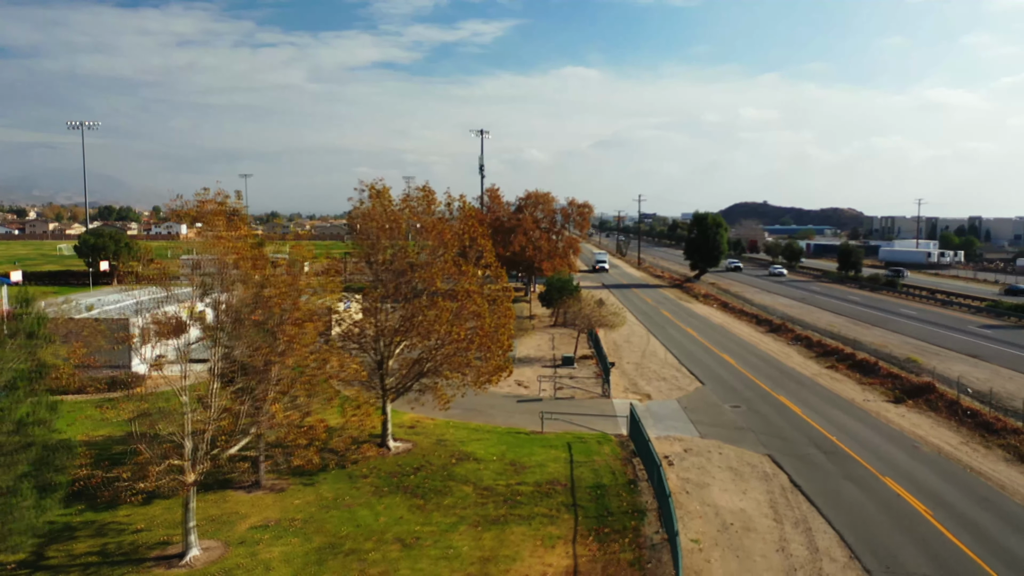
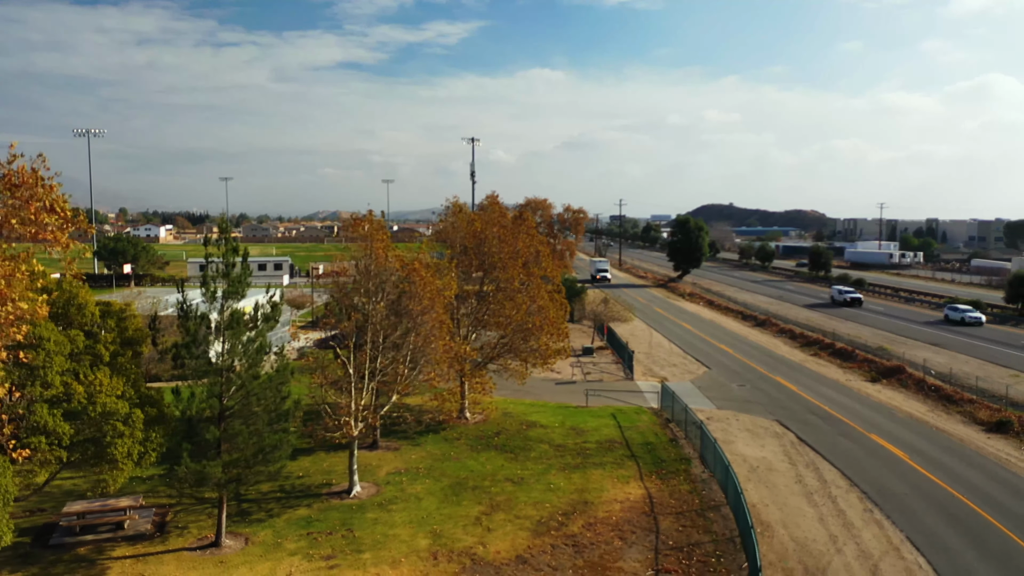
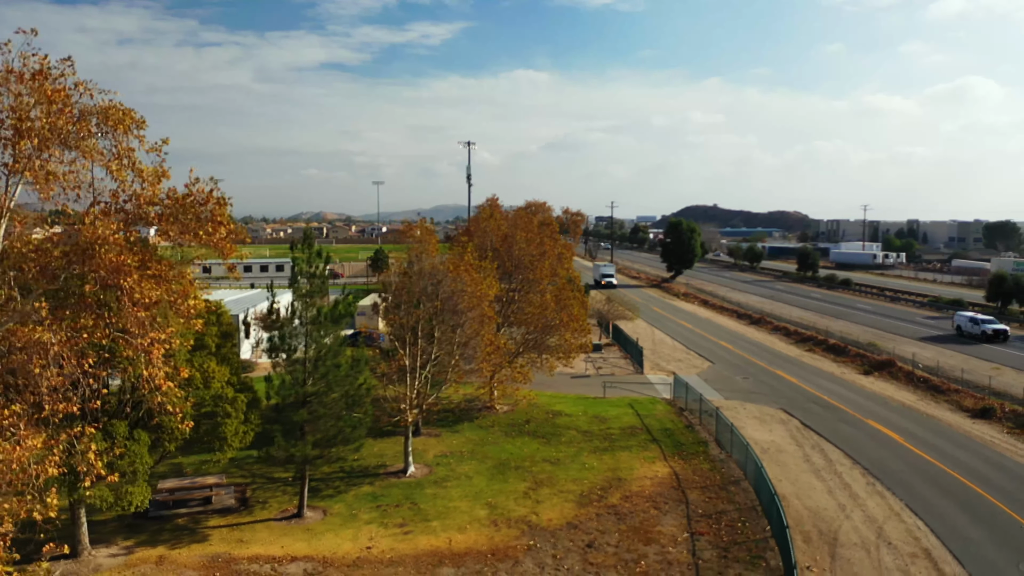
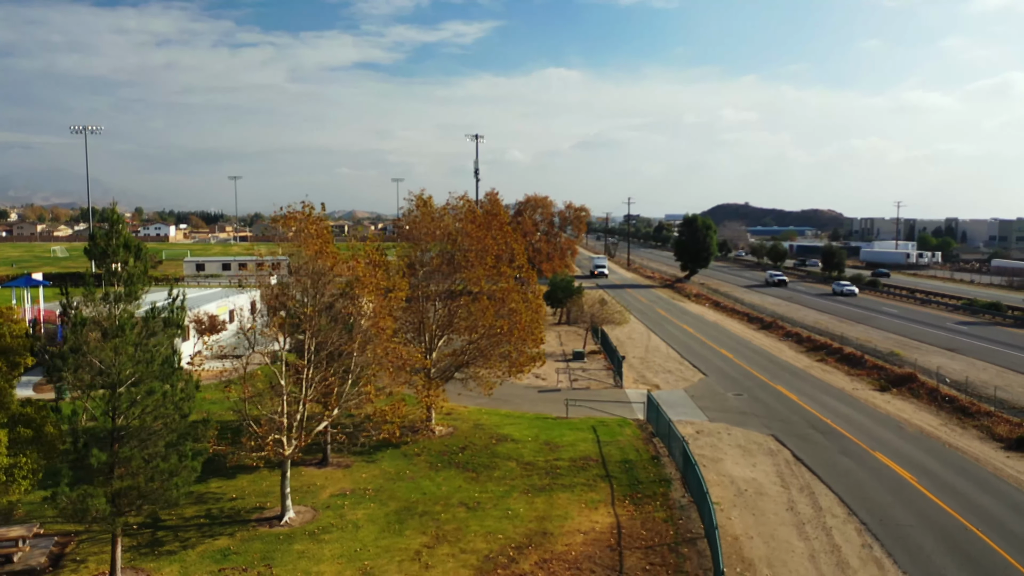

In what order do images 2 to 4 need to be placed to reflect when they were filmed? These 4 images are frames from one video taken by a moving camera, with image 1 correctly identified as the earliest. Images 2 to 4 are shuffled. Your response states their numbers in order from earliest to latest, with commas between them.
4, 2, 3
